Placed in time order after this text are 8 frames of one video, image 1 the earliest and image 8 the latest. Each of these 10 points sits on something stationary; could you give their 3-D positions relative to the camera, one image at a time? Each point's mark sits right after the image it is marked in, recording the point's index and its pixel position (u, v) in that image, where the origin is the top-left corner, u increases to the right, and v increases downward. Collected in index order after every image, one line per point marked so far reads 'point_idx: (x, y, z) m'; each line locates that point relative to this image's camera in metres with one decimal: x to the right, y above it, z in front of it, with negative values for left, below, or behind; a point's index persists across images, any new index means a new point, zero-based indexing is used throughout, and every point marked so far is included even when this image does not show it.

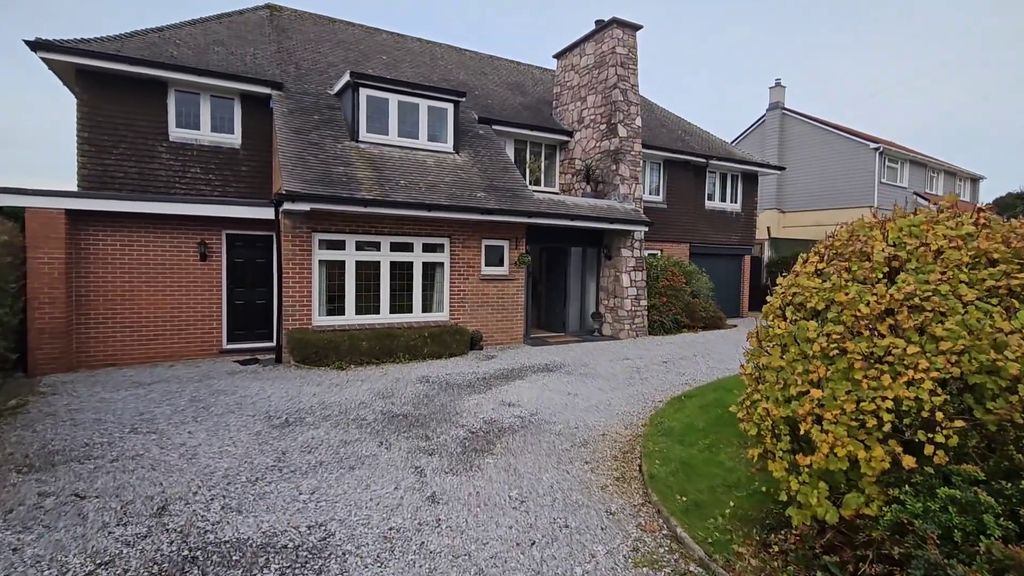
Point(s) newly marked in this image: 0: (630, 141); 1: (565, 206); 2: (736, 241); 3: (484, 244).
0: (+2.8, +3.5, +12.2) m
1: (+1.2, +1.8, +11.2) m
2: (+7.8, +1.6, +17.8) m
3: (-0.6, +0.9, +10.7) m
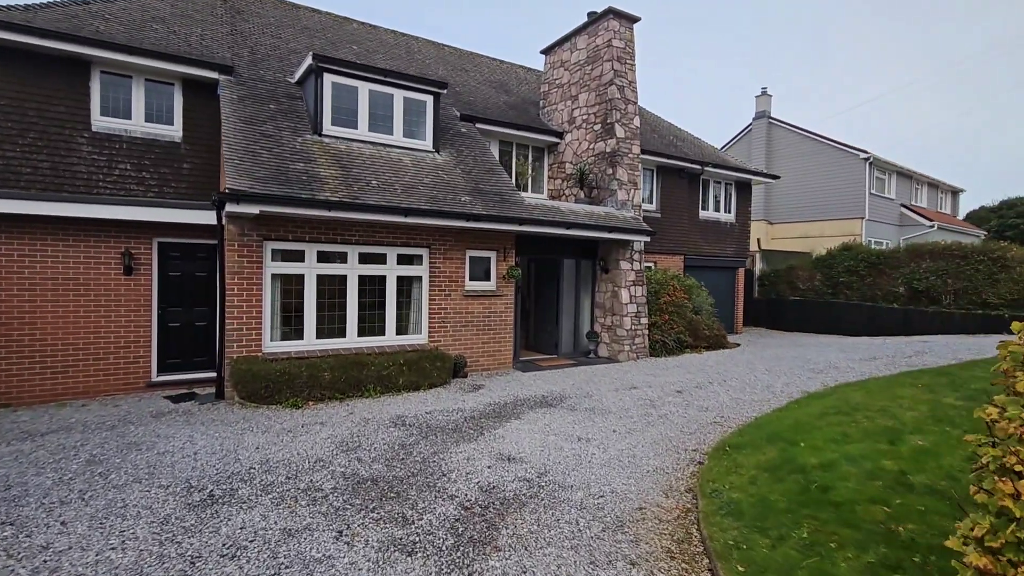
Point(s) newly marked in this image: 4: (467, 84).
0: (+2.5, +3.2, +11.1) m
1: (+1.0, +1.5, +10.0) m
2: (+7.3, +1.2, +16.9) m
3: (-0.8, +0.6, +9.3) m
4: (-1.2, +5.3, +13.2) m
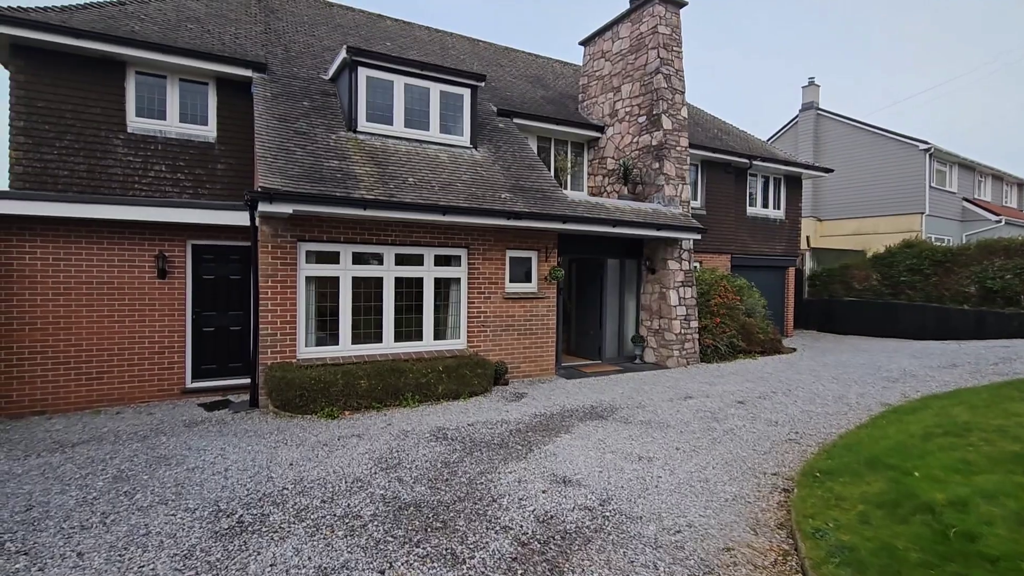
0: (+3.3, +3.1, +10.4) m
1: (+1.7, +1.5, +9.4) m
2: (+8.4, +1.2, +15.9) m
3: (-0.1, +0.6, +8.8) m
4: (-0.2, +5.2, +12.7) m
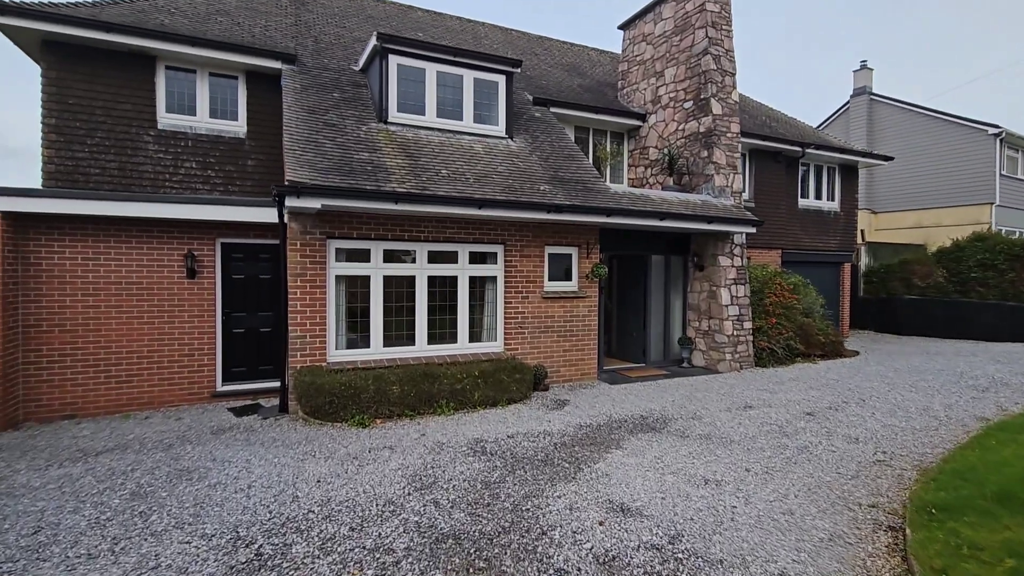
0: (+4.1, +3.2, +9.6) m
1: (+2.4, +1.5, +8.7) m
2: (+9.5, +1.2, +14.9) m
3: (+0.6, +0.6, +8.3) m
4: (+0.6, +5.3, +12.2) m
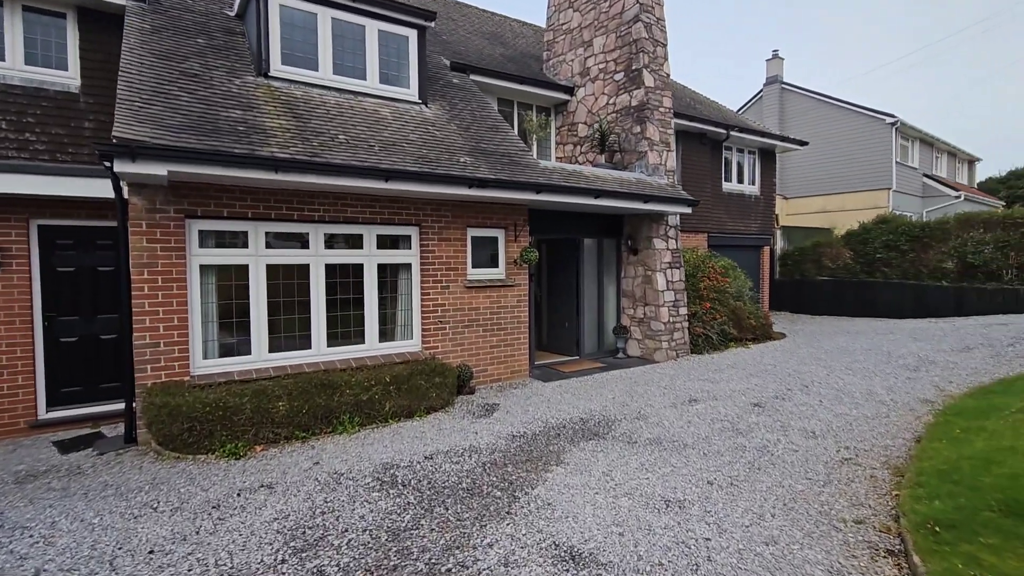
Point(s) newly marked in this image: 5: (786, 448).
0: (+2.6, +3.5, +9.0) m
1: (+1.1, +1.7, +7.9) m
2: (+7.2, +1.7, +15.0) m
3: (-0.6, +0.8, +7.2) m
4: (-1.2, +5.5, +11.0) m
5: (+2.6, -1.5, +4.8) m
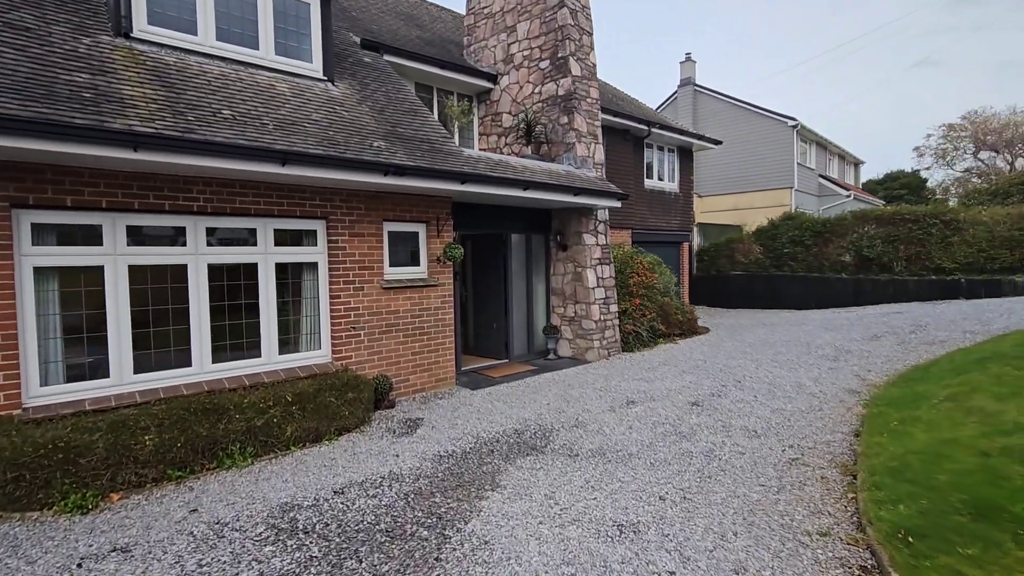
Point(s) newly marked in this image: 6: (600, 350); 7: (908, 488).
0: (+1.2, +3.5, +8.7) m
1: (0.0, +1.7, +7.4) m
2: (+5.0, +1.9, +15.3) m
3: (-1.6, +0.7, +6.5) m
4: (-2.9, +5.5, +10.1) m
5: (+1.9, -1.4, +4.5) m
6: (+1.5, -1.0, +8.5) m
7: (+2.5, -1.3, +3.3) m
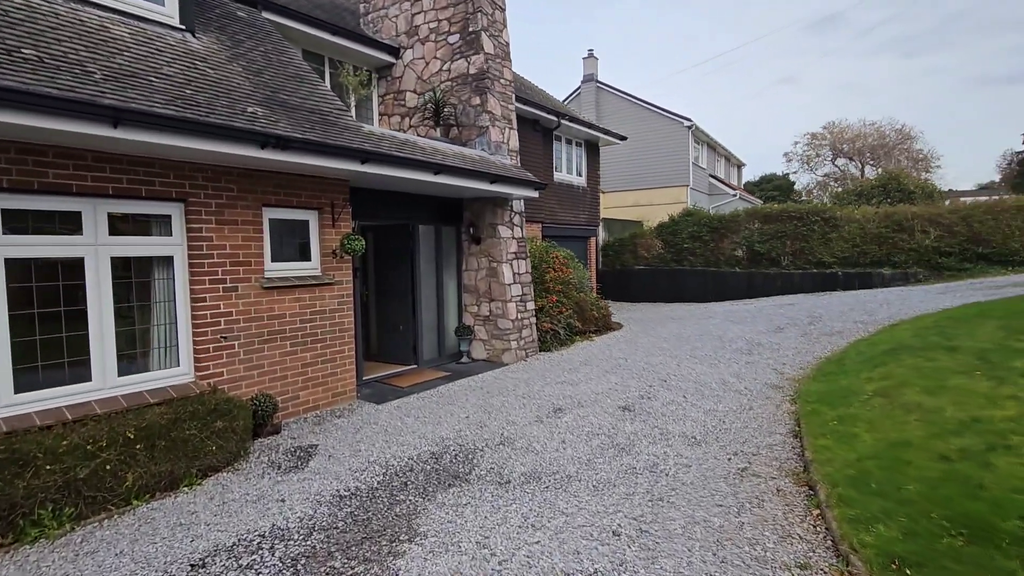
0: (-0.2, +3.6, +8.0) m
1: (-1.2, +1.8, +6.5) m
2: (+2.2, +2.0, +15.2) m
3: (-2.6, +0.7, +5.3) m
4: (-4.5, +5.5, +8.6) m
5: (+1.3, -1.4, +4.1) m
6: (+0.1, -1.0, +7.9) m
7: (+2.1, -1.2, +3.0) m
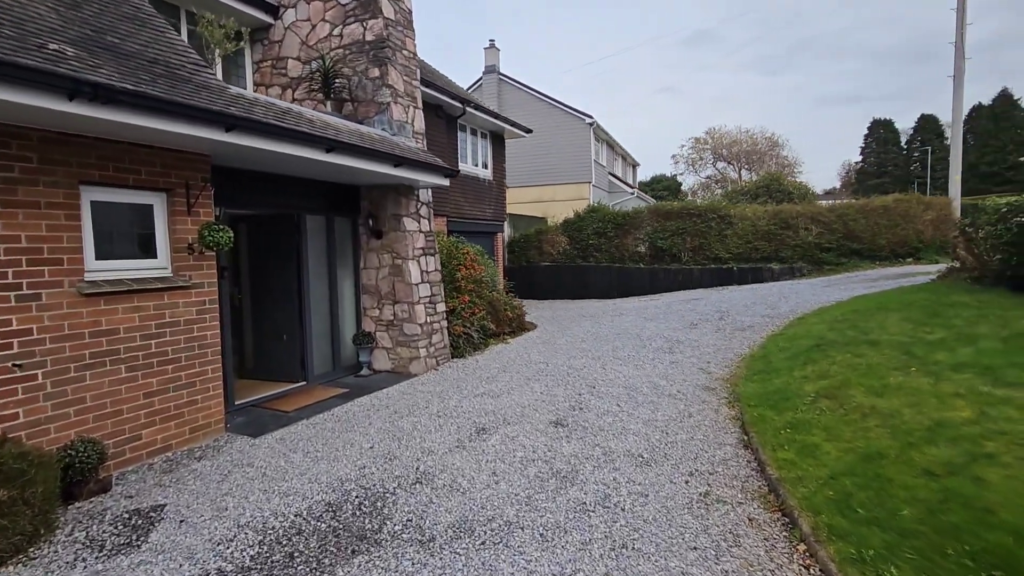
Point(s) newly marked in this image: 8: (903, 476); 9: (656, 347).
0: (-1.6, +3.6, +7.0) m
1: (-2.2, +1.7, +5.4) m
2: (-0.6, +2.1, +14.6) m
3: (-3.3, +0.7, +3.9) m
4: (-5.9, +5.4, +6.7) m
5: (+0.8, -1.4, +3.5) m
6: (-1.1, -1.0, +7.0) m
7: (+1.8, -1.2, +2.5) m
8: (+2.2, -1.1, +2.9) m
9: (+2.1, -0.9, +7.5) m
